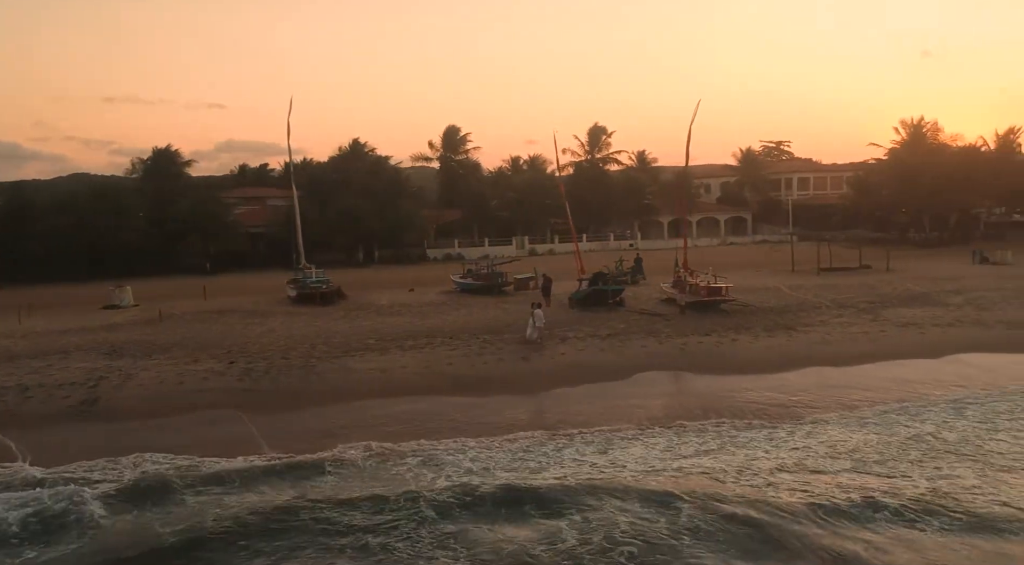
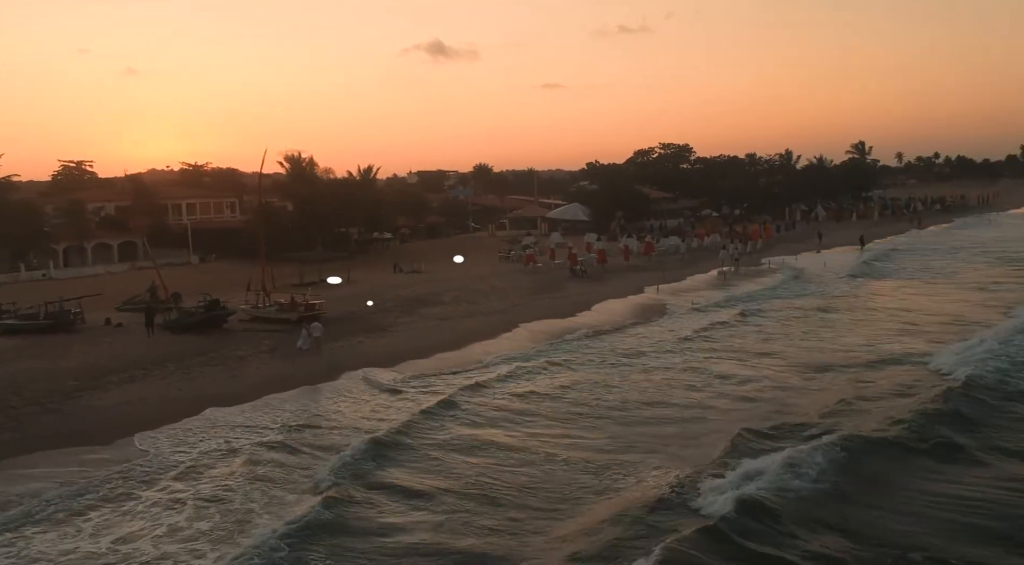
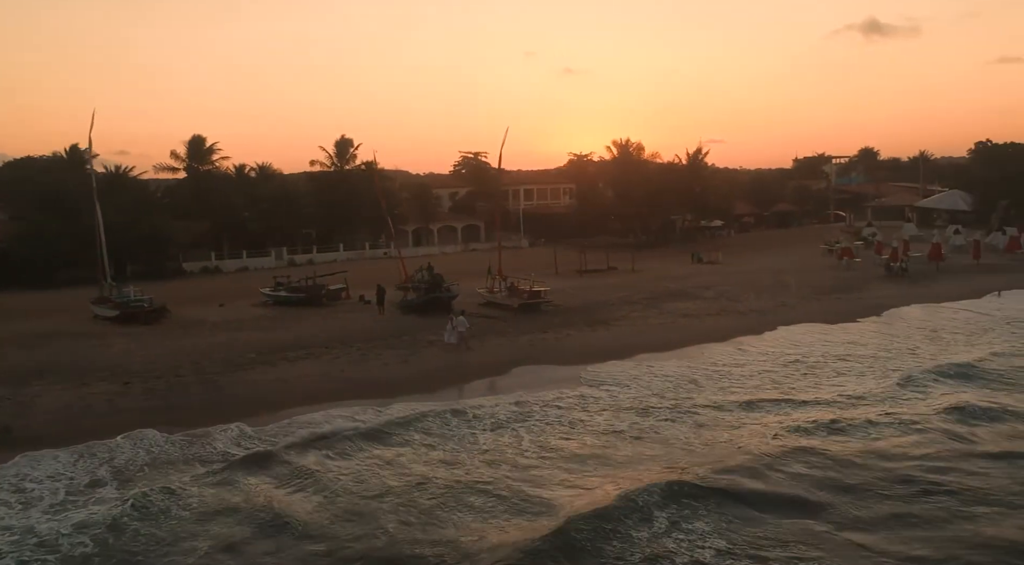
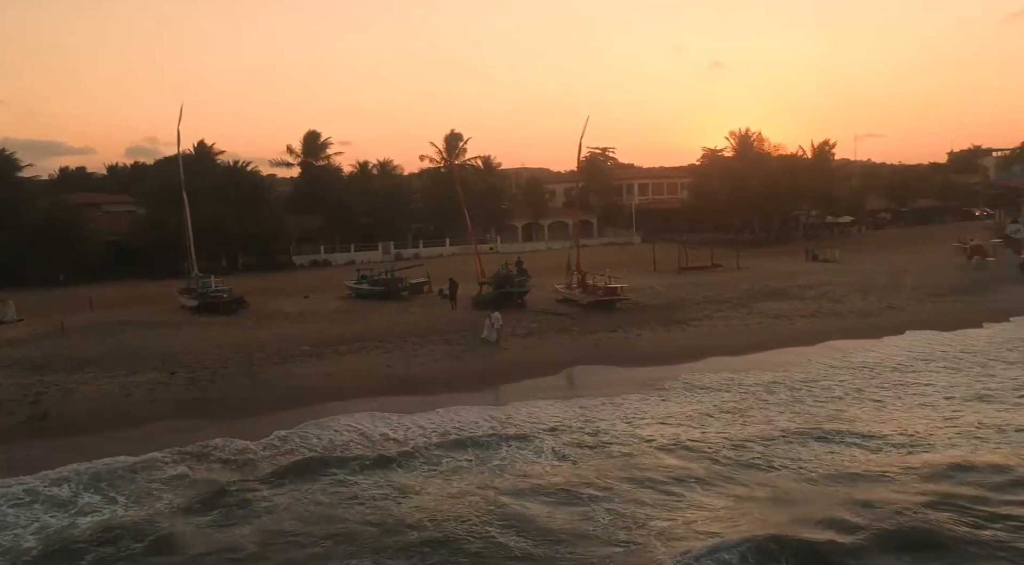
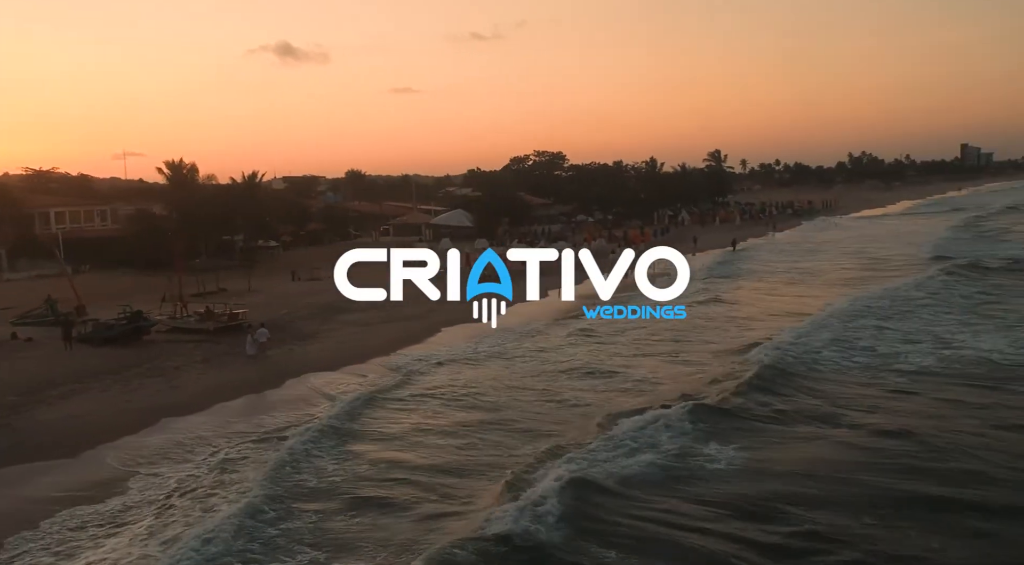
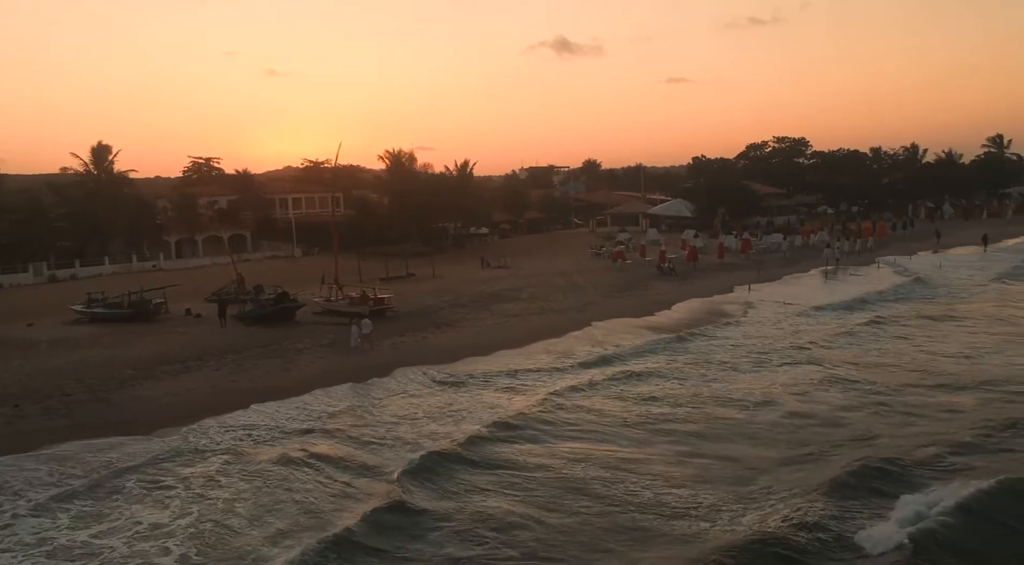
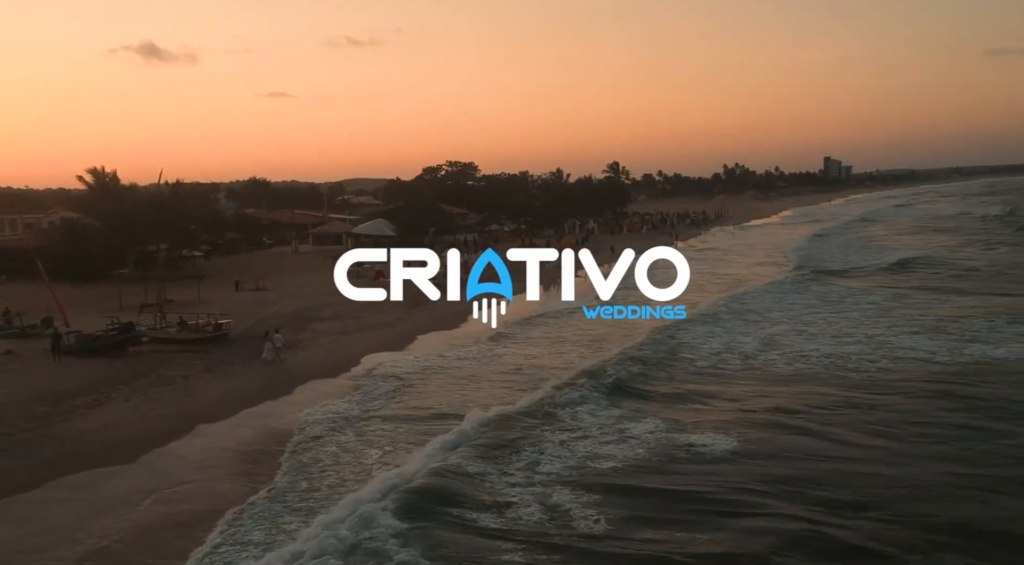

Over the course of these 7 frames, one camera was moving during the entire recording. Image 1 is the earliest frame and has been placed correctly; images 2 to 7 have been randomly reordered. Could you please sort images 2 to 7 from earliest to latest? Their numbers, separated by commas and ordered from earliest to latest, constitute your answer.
4, 3, 6, 2, 5, 7
